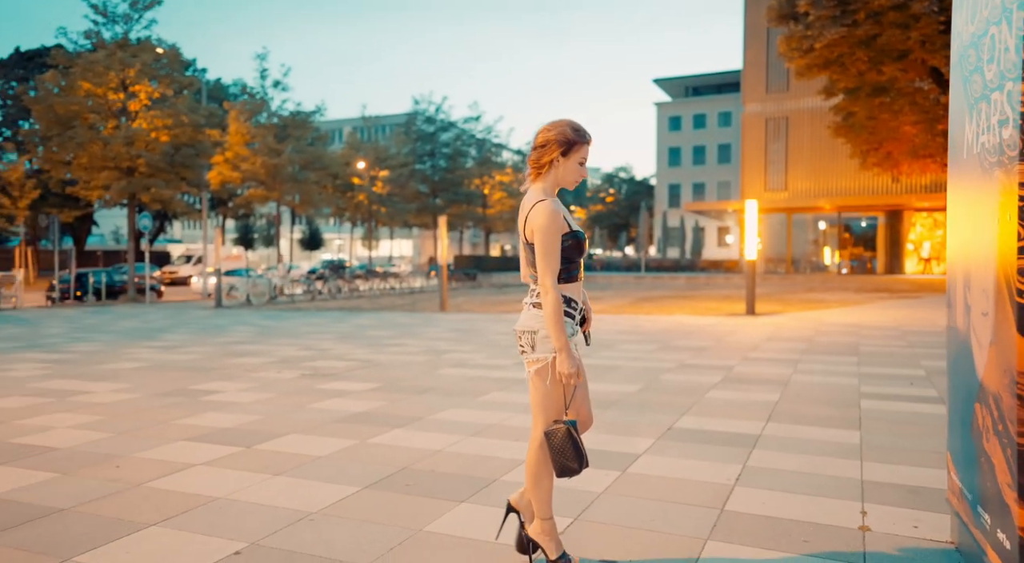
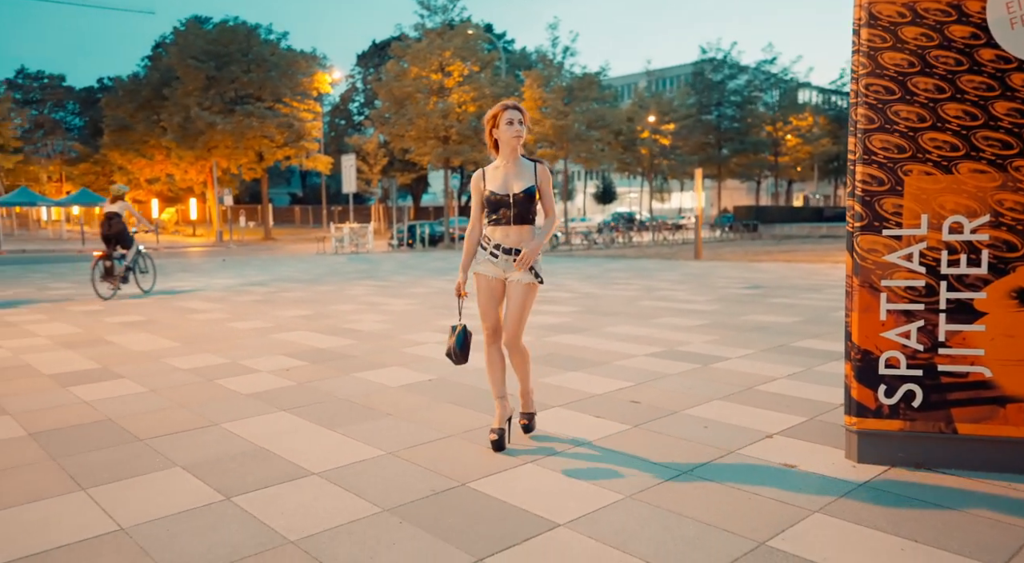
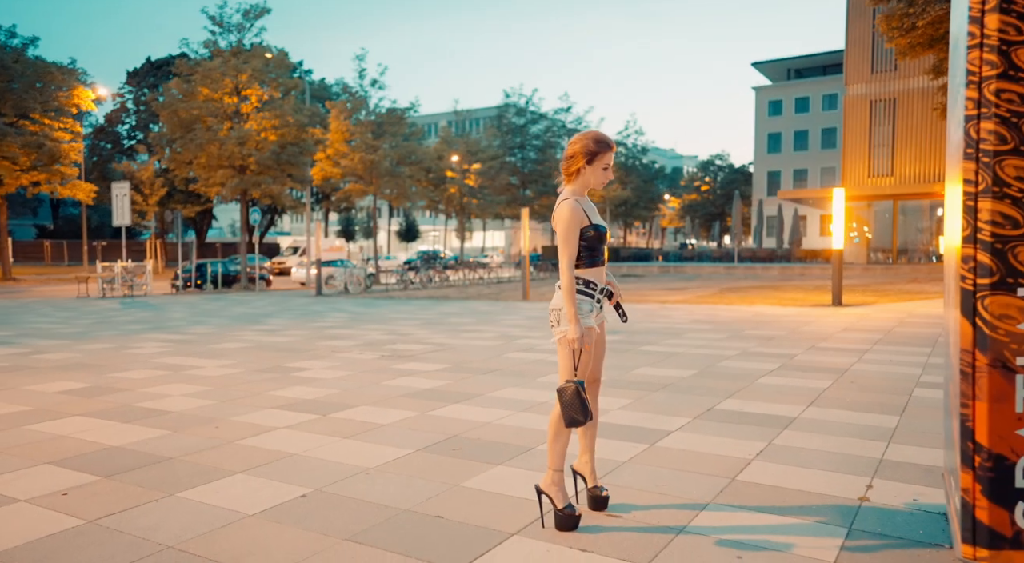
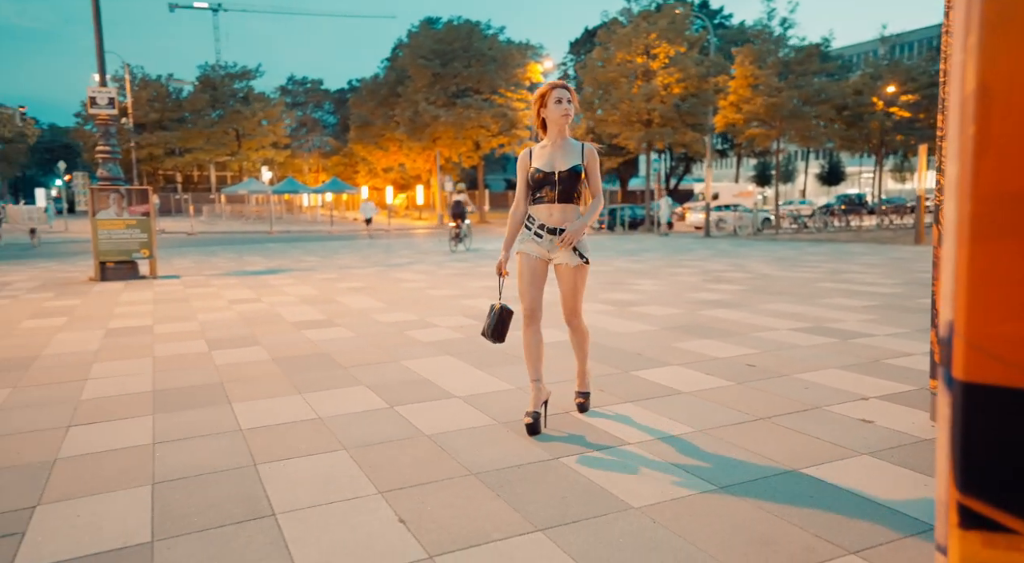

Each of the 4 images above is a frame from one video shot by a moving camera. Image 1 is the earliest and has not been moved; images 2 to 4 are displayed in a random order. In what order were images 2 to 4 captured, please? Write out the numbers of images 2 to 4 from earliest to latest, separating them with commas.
3, 2, 4
